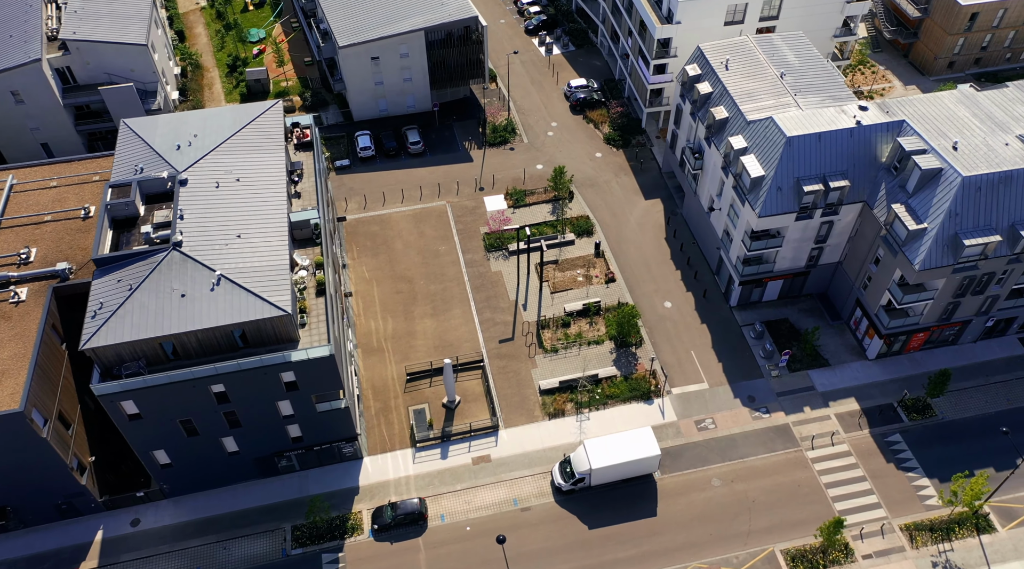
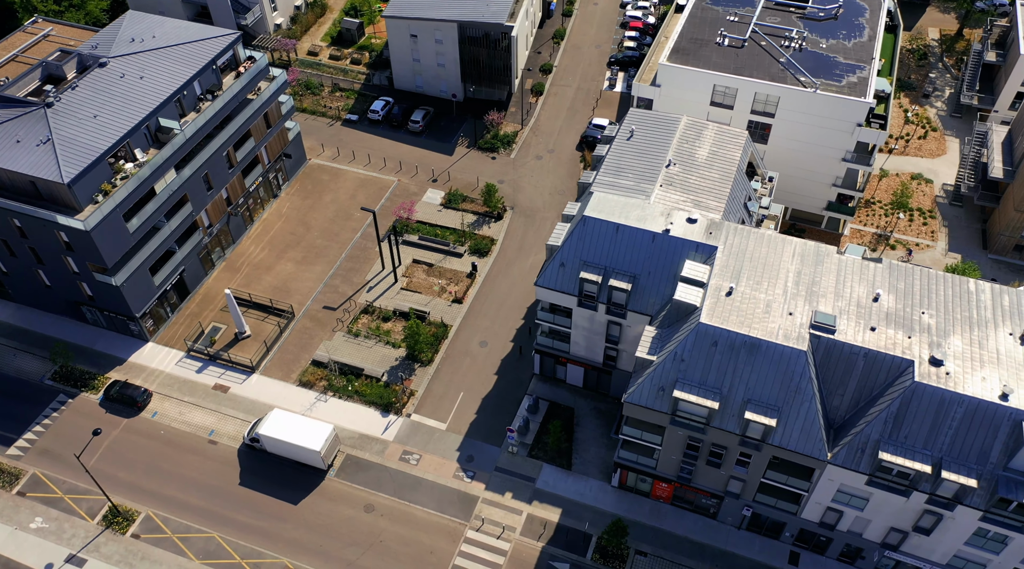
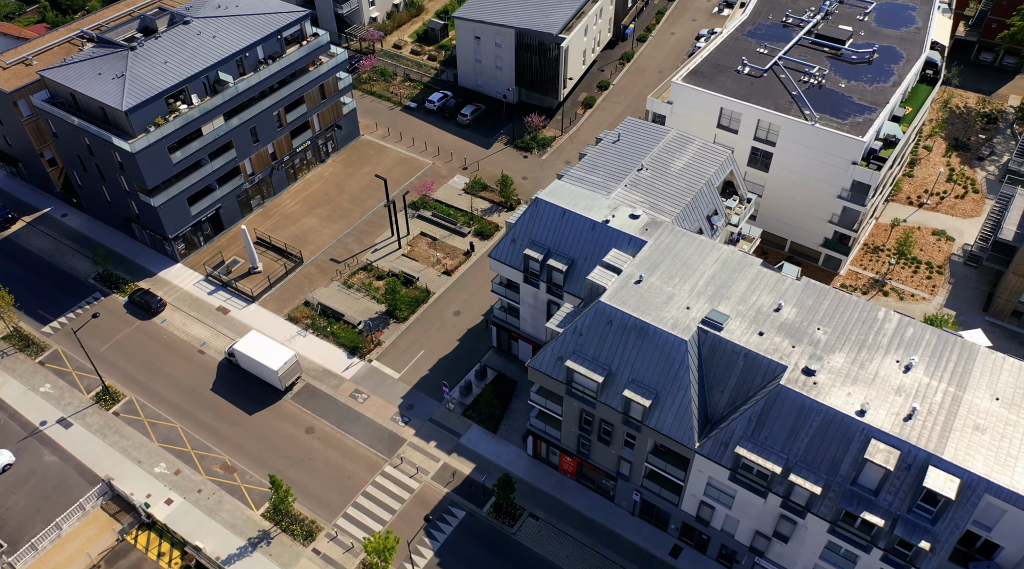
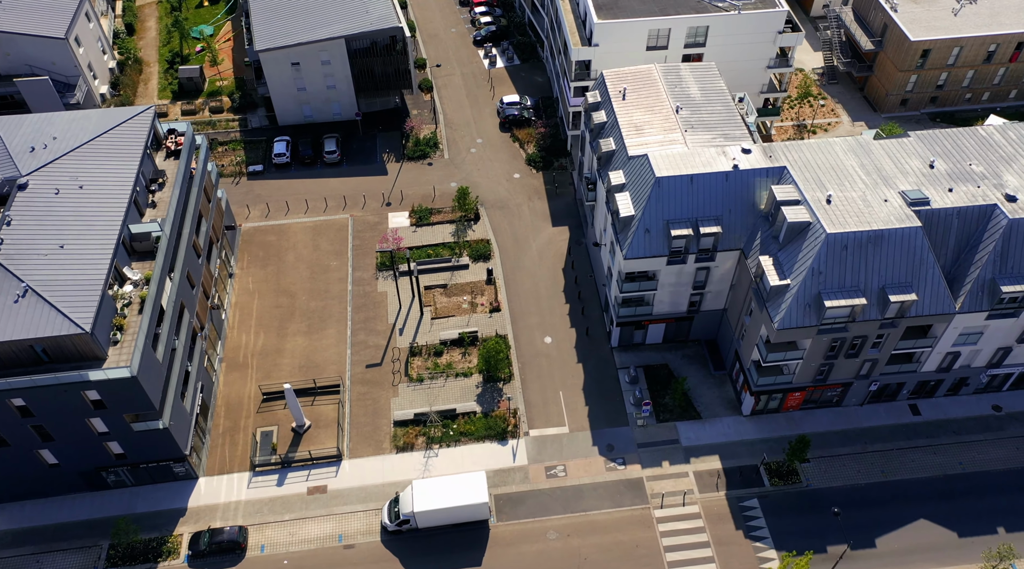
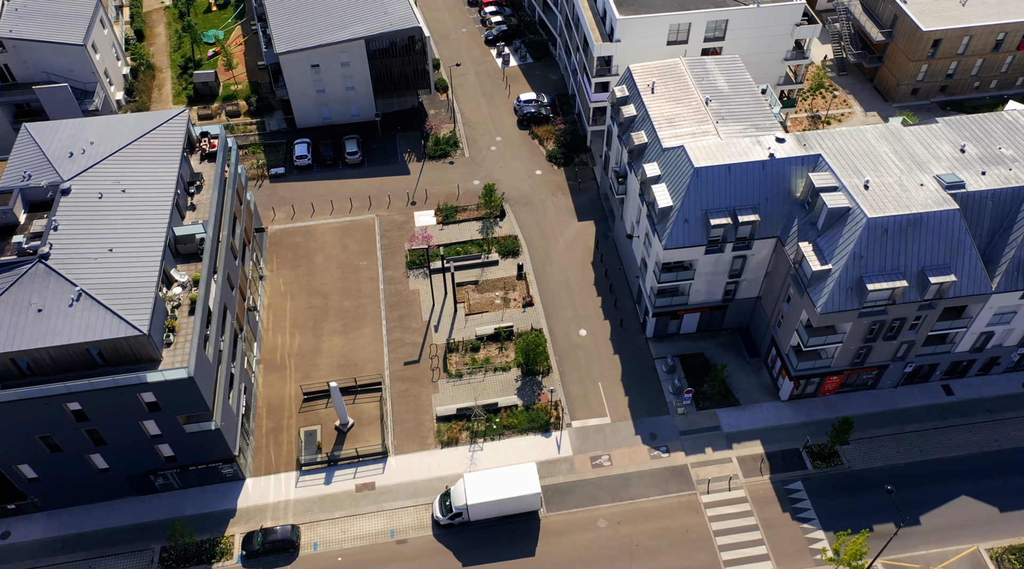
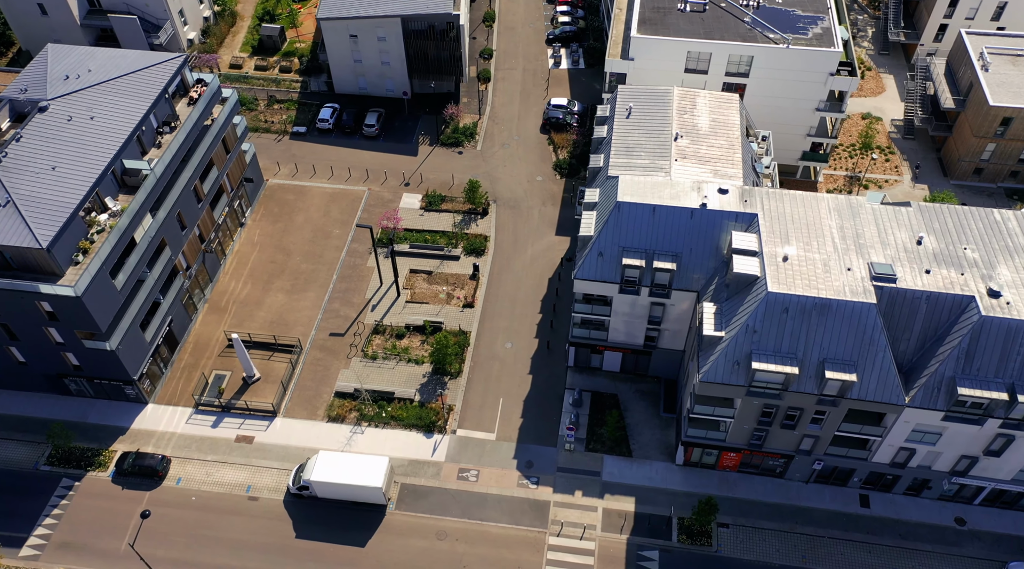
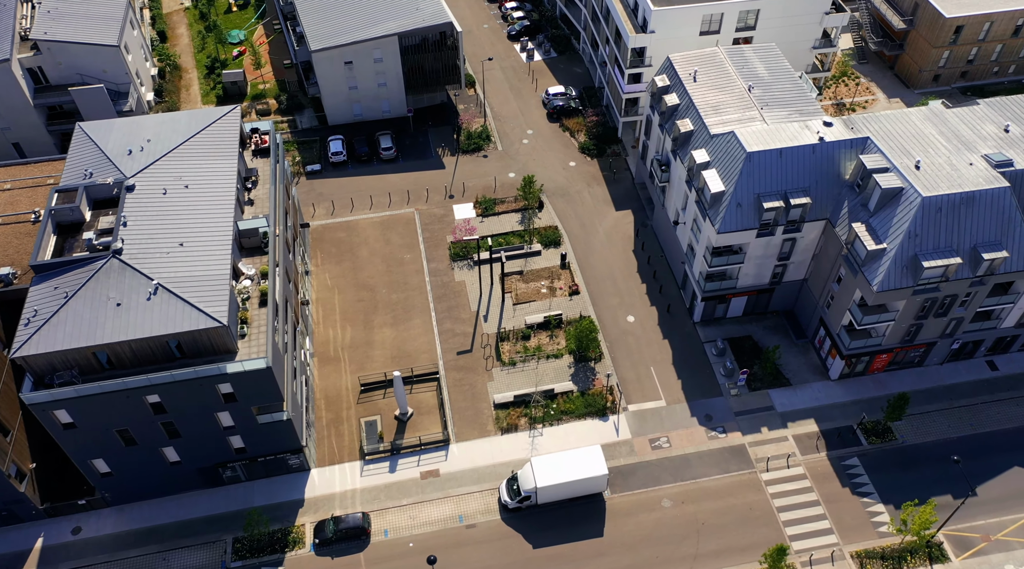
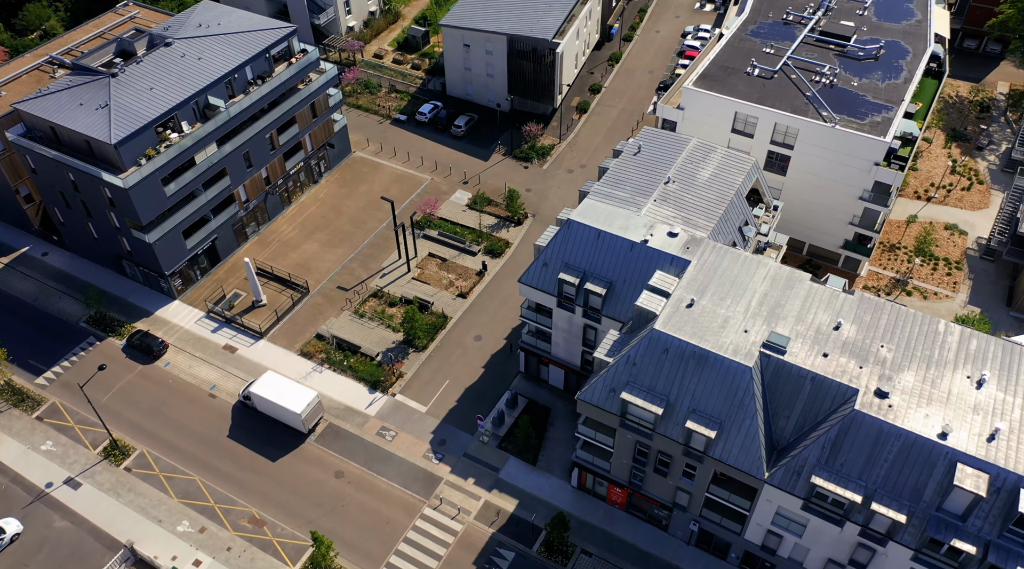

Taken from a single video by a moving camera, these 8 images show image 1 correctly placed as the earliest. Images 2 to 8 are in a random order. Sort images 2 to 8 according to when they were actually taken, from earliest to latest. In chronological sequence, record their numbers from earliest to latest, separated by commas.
7, 5, 4, 6, 2, 8, 3
